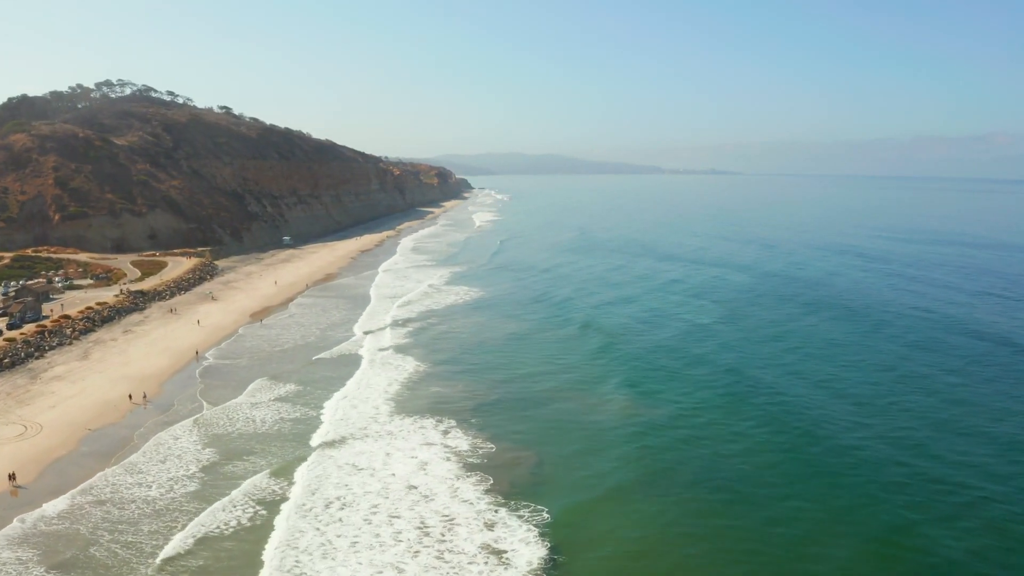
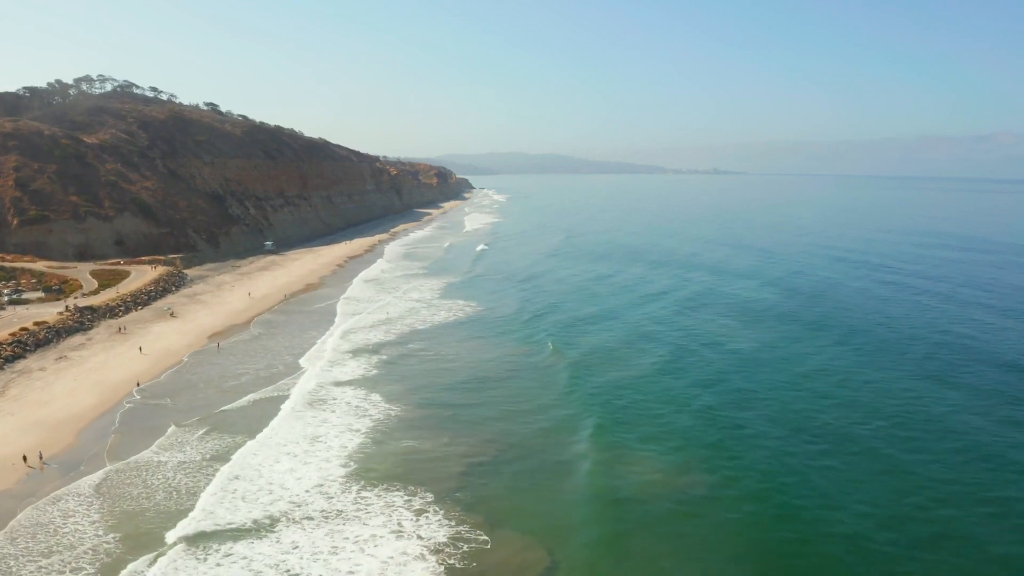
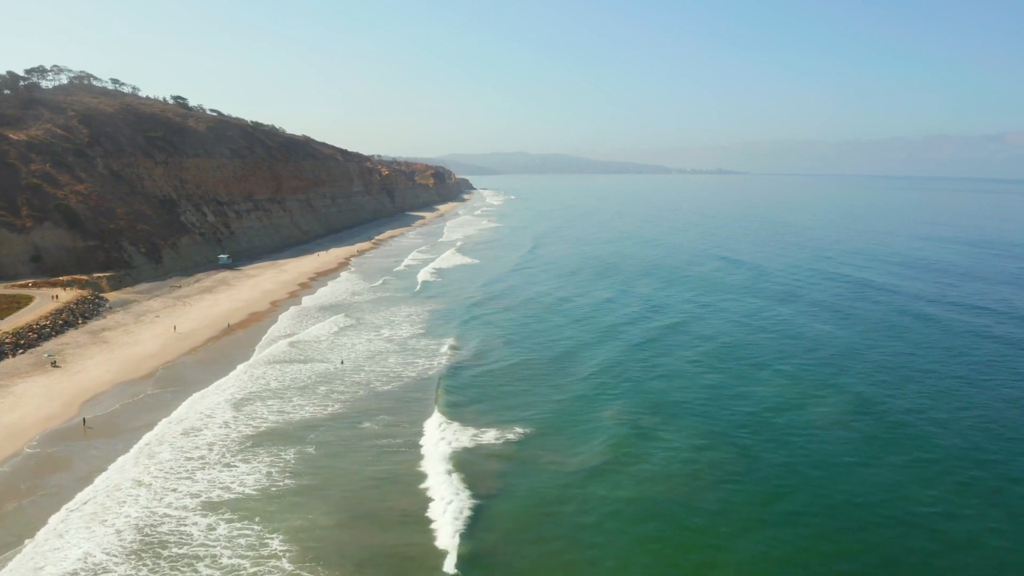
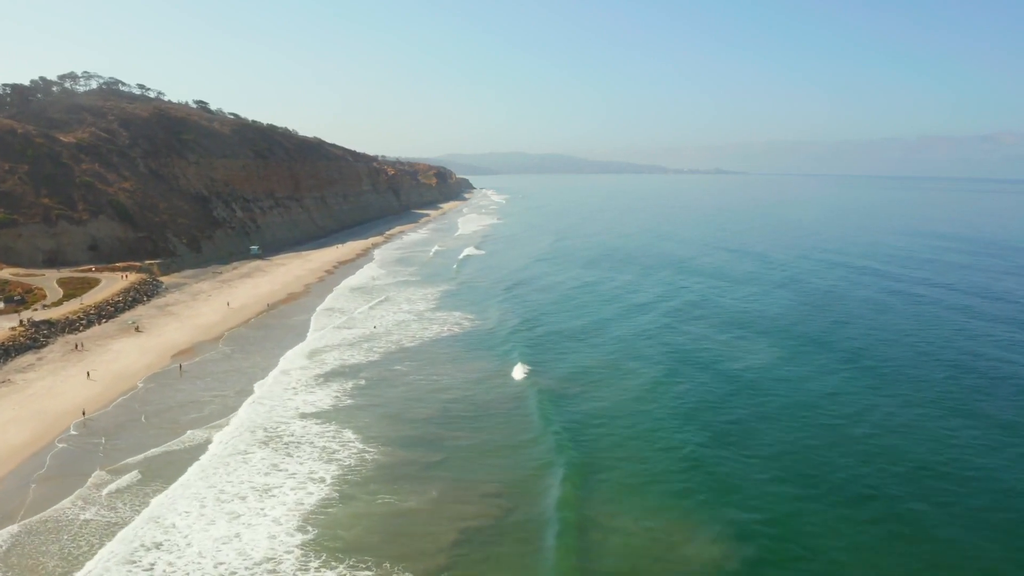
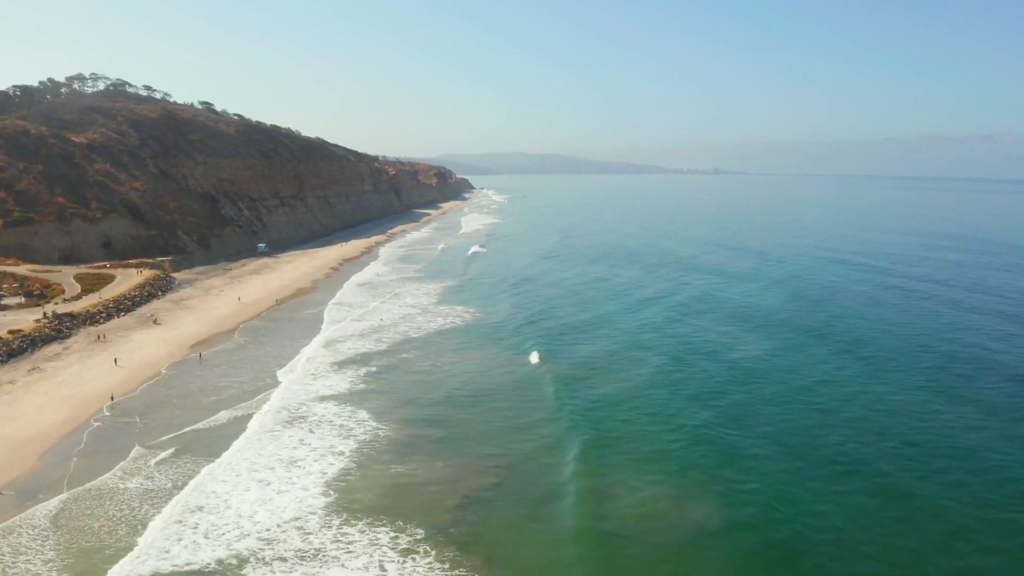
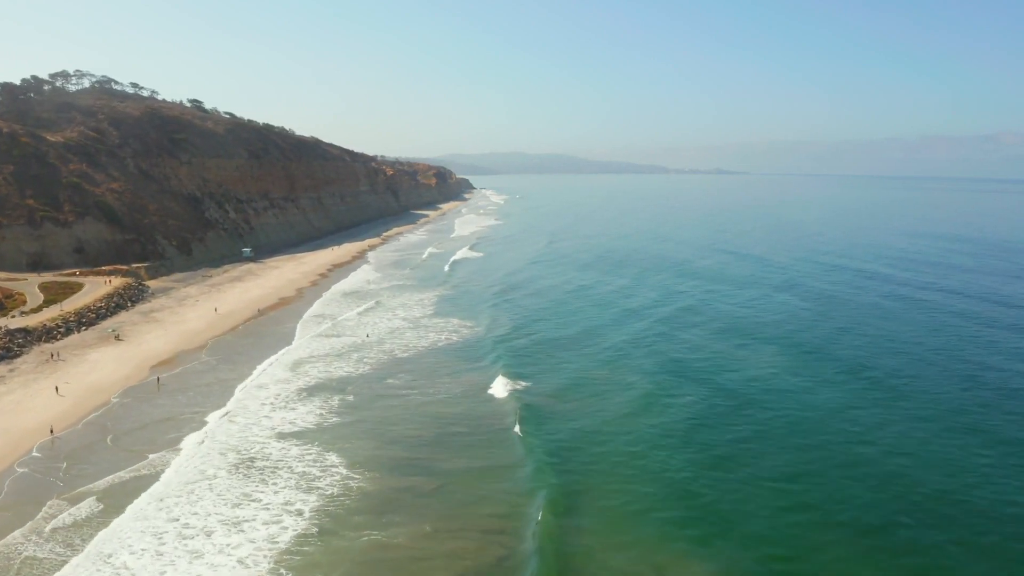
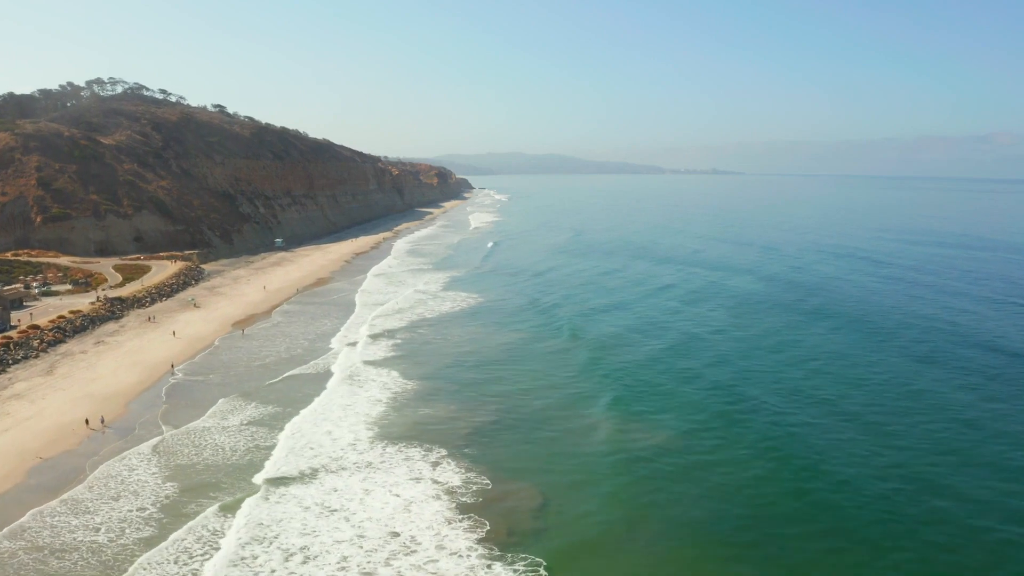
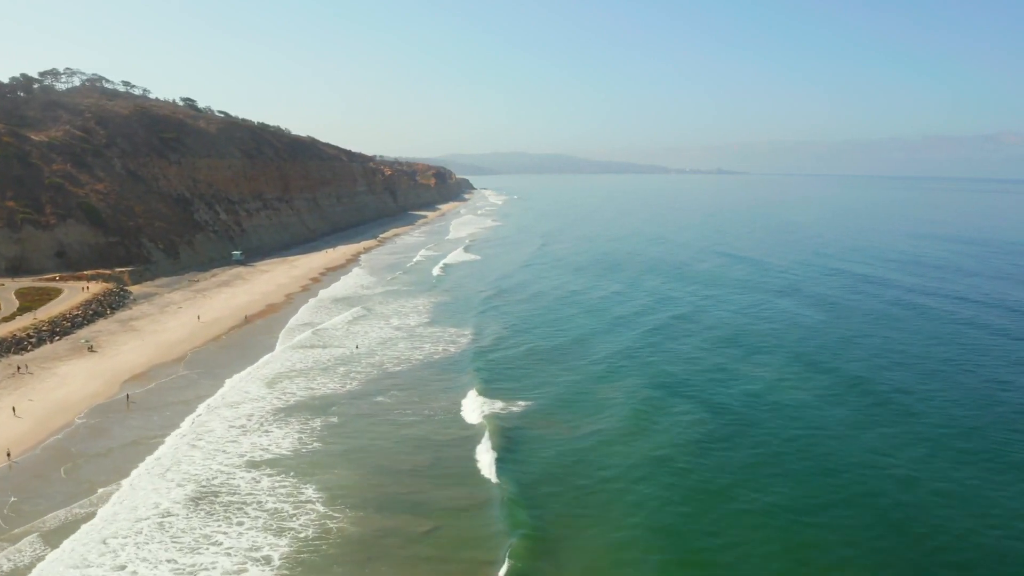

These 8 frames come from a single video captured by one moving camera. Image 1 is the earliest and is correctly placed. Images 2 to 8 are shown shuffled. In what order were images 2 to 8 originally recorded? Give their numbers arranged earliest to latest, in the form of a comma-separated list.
7, 2, 5, 4, 6, 8, 3
